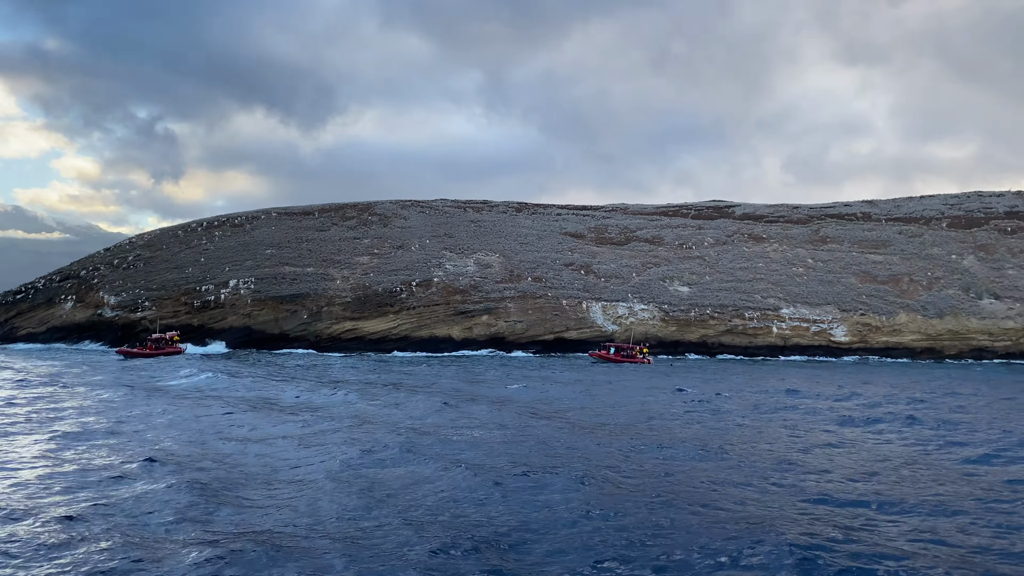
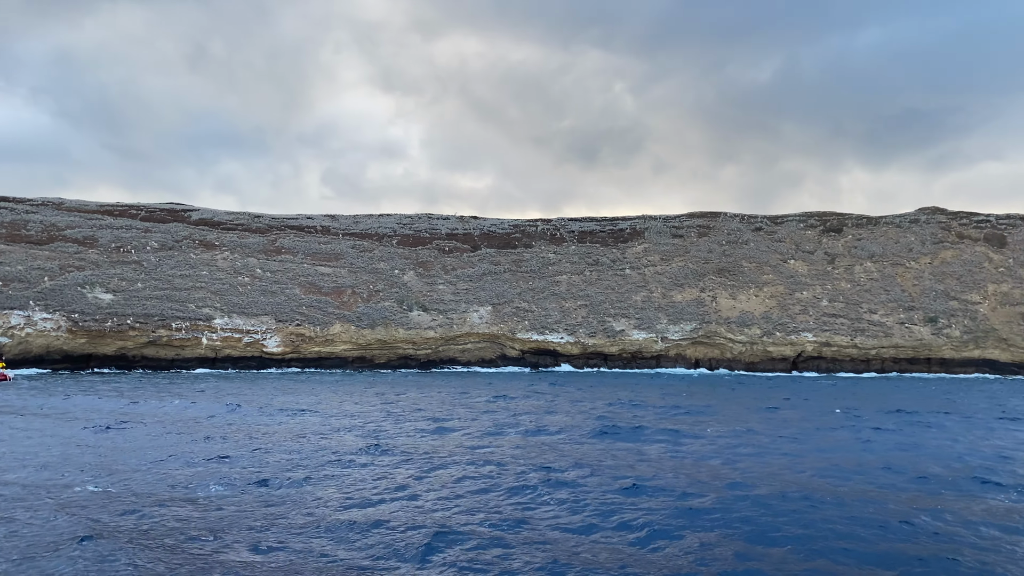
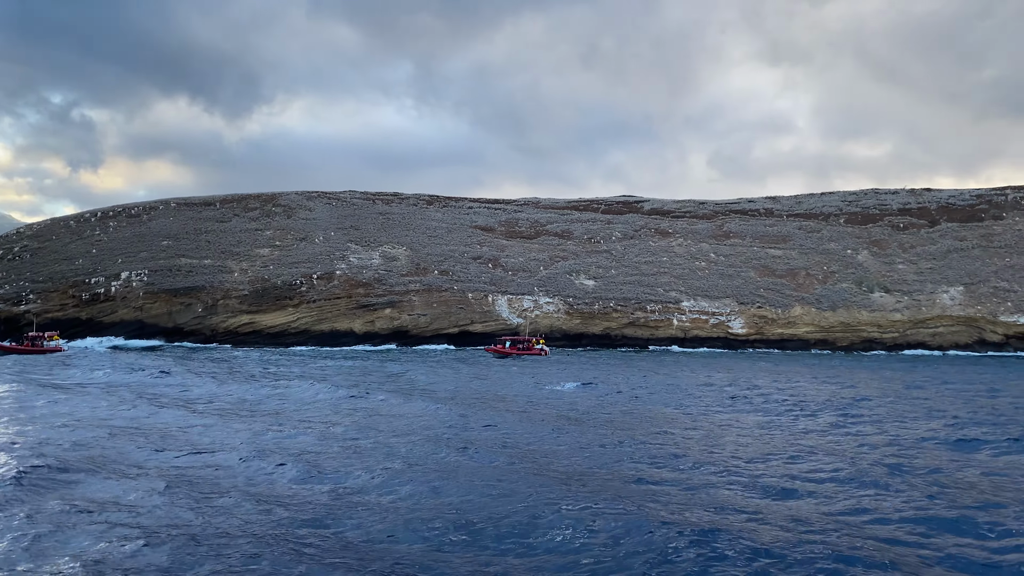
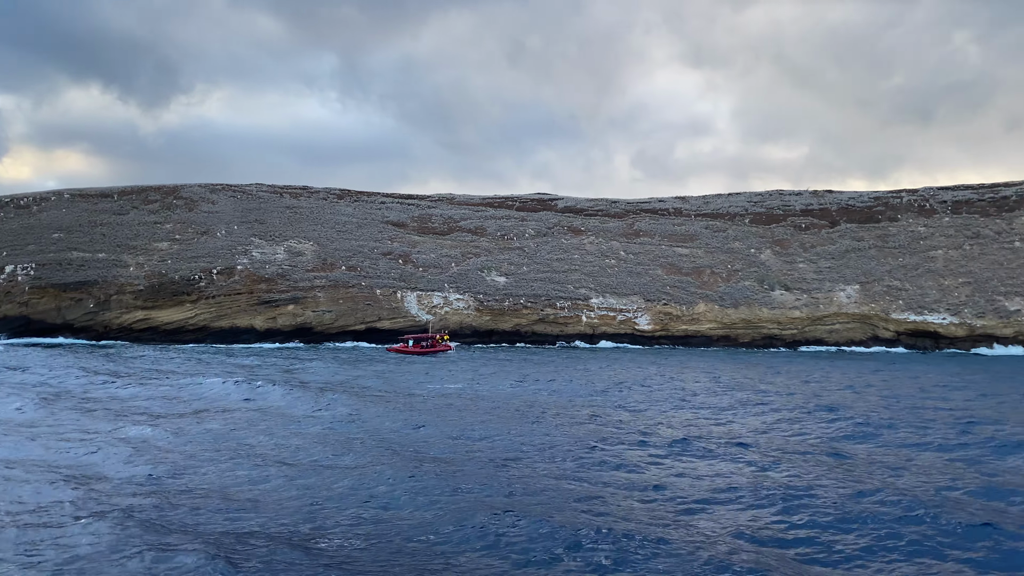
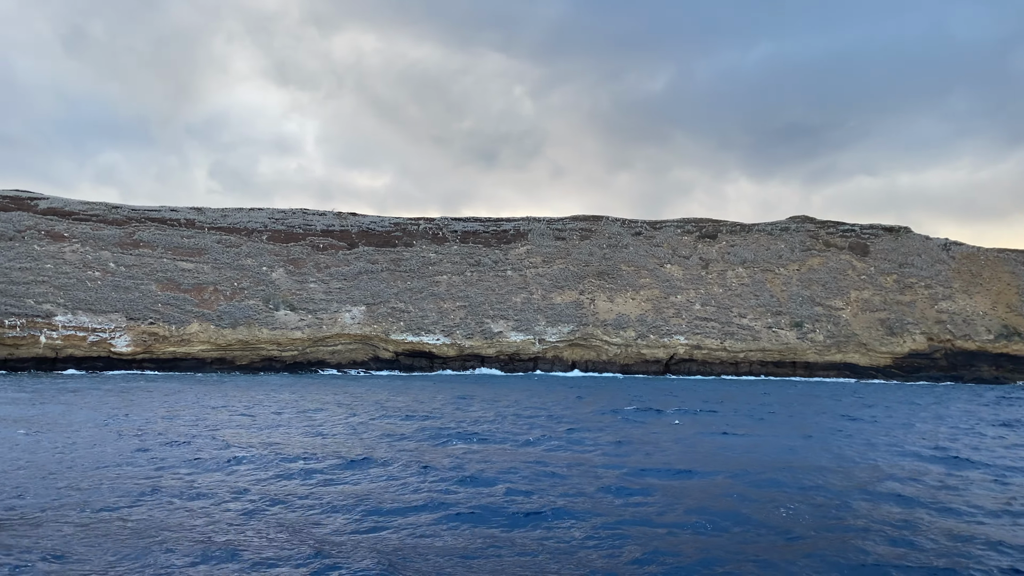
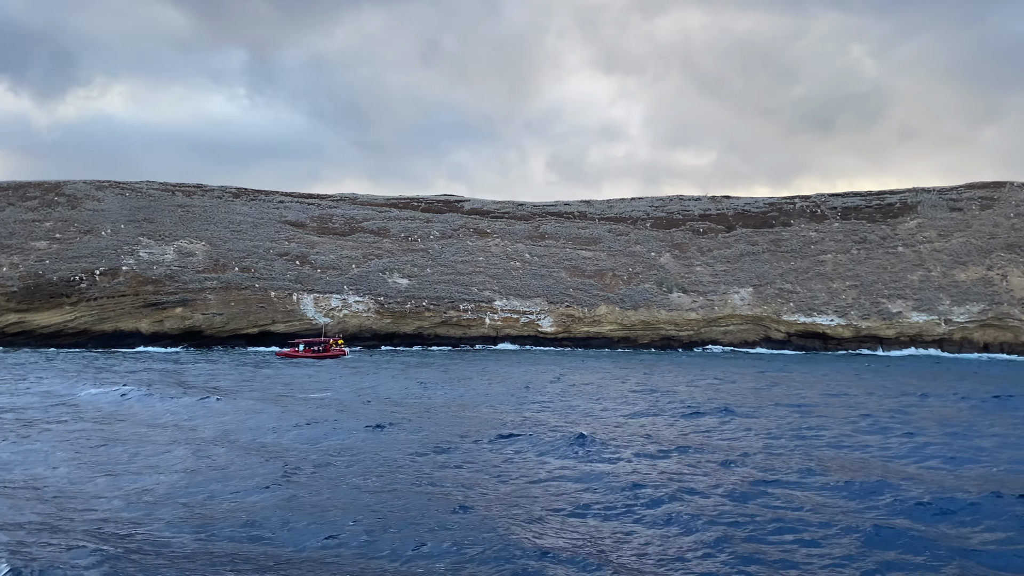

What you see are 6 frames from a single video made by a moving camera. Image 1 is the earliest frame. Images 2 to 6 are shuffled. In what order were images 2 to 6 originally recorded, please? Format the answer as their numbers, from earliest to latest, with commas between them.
3, 4, 6, 2, 5
